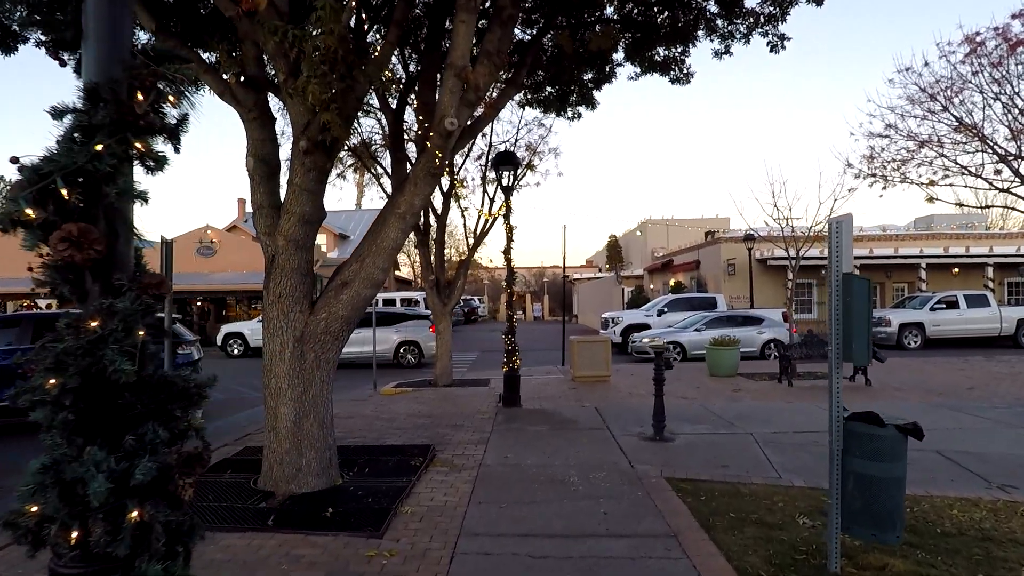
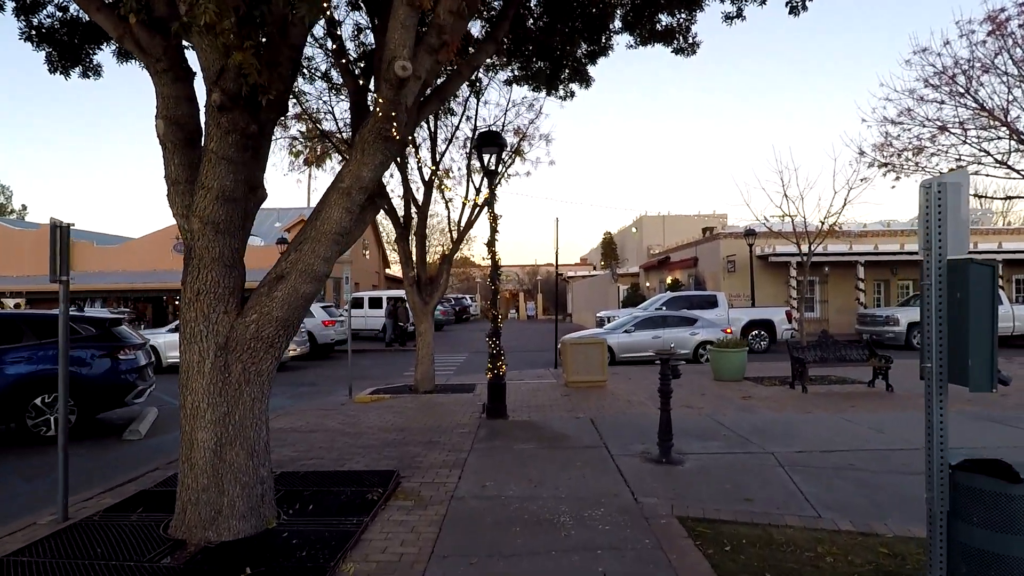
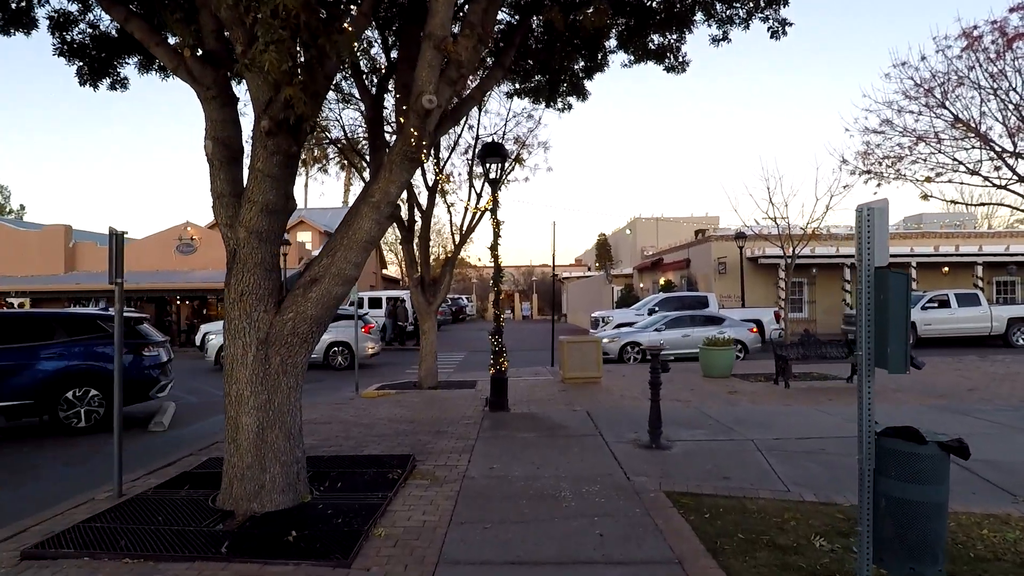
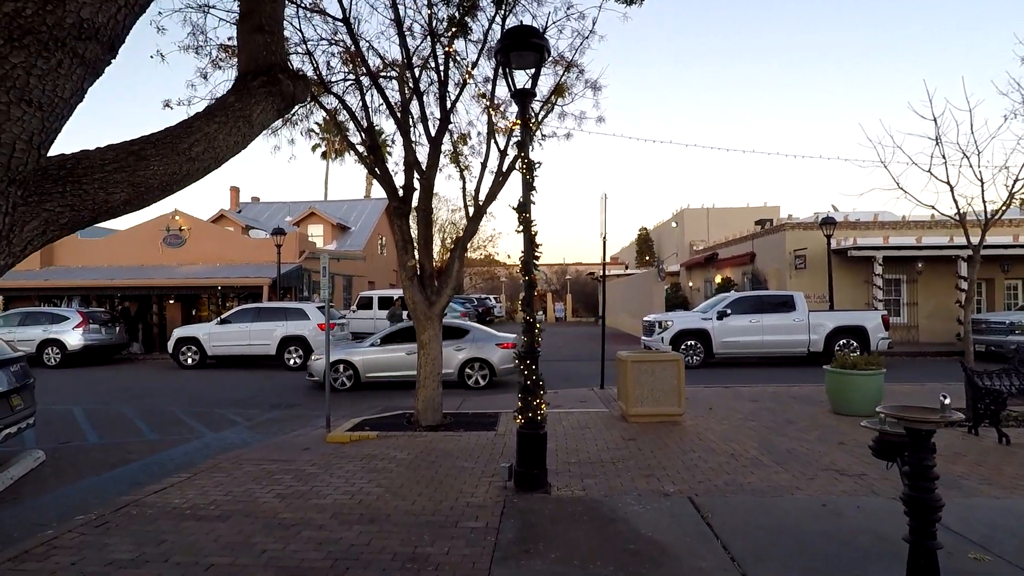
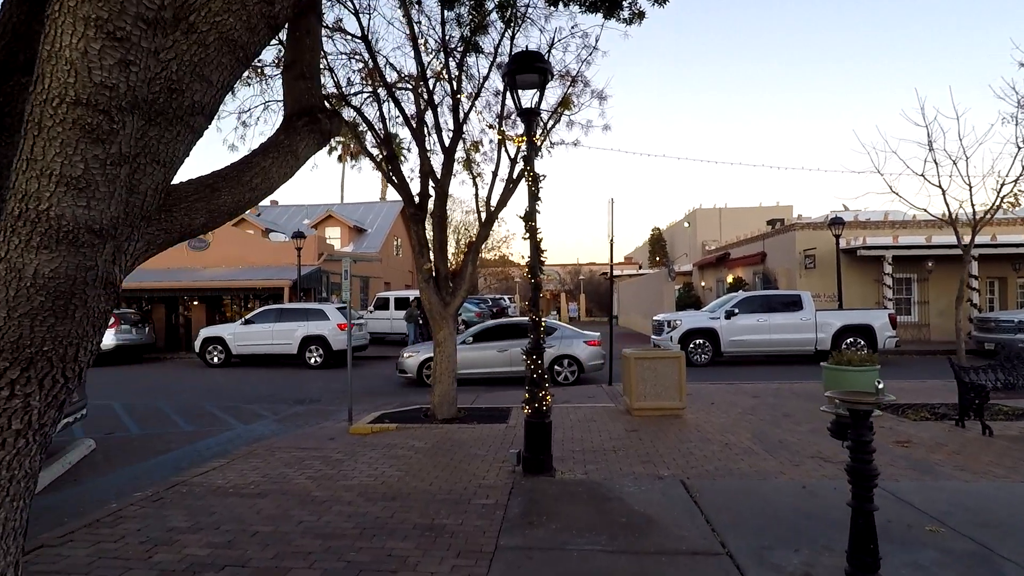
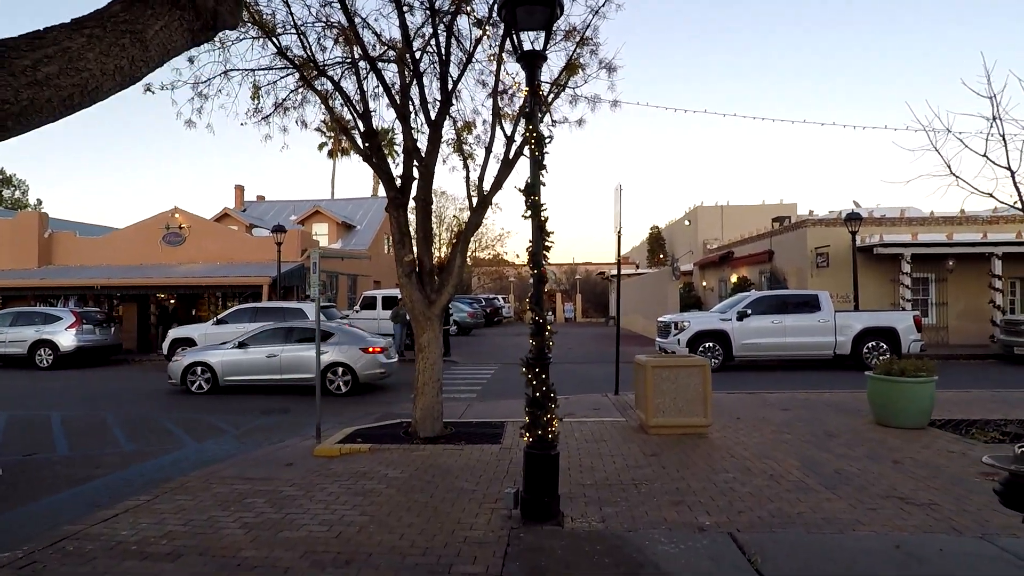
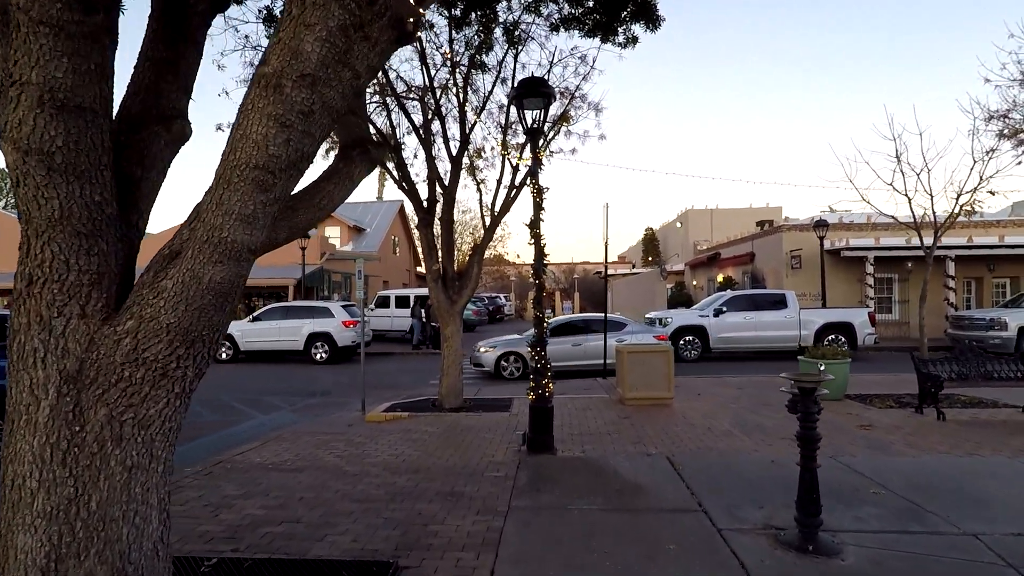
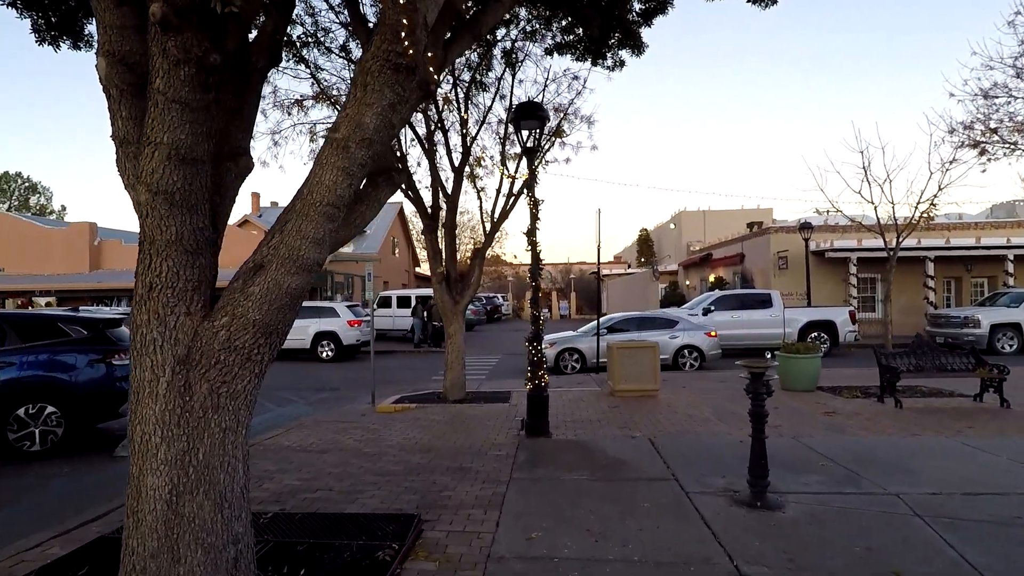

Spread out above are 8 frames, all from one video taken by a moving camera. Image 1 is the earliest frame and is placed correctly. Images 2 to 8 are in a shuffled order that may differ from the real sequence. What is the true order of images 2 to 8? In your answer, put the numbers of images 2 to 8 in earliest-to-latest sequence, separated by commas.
3, 2, 8, 7, 5, 4, 6
